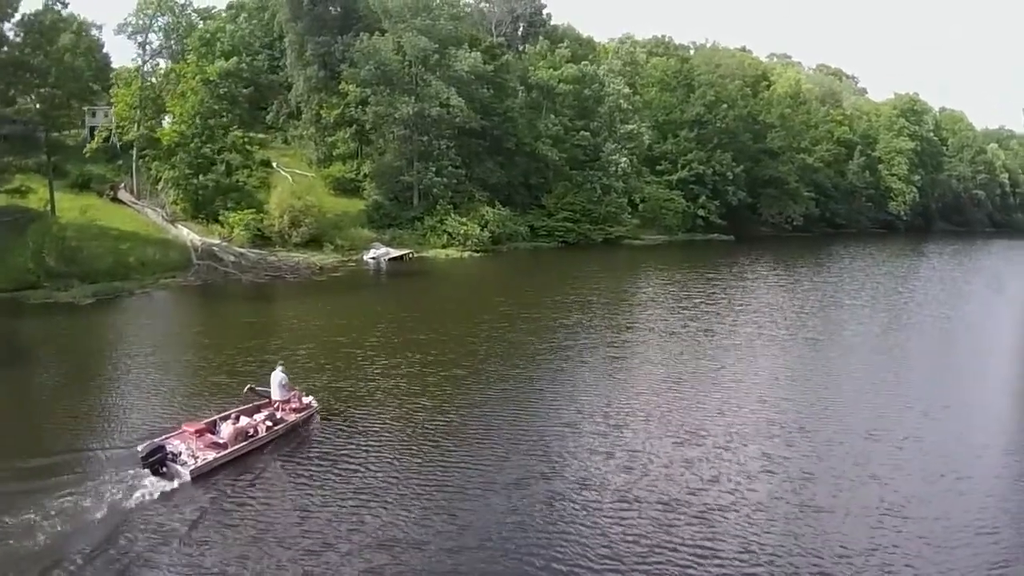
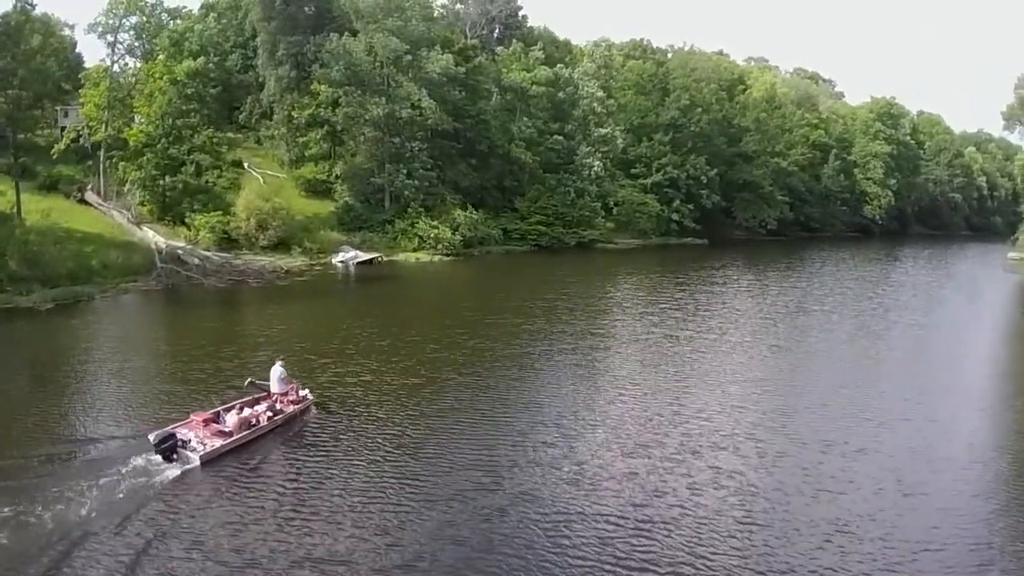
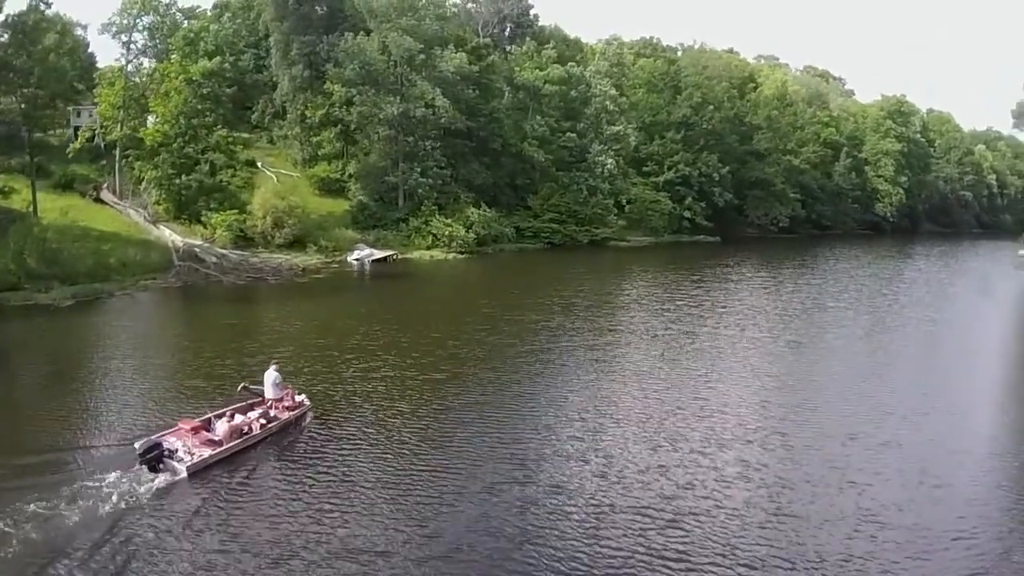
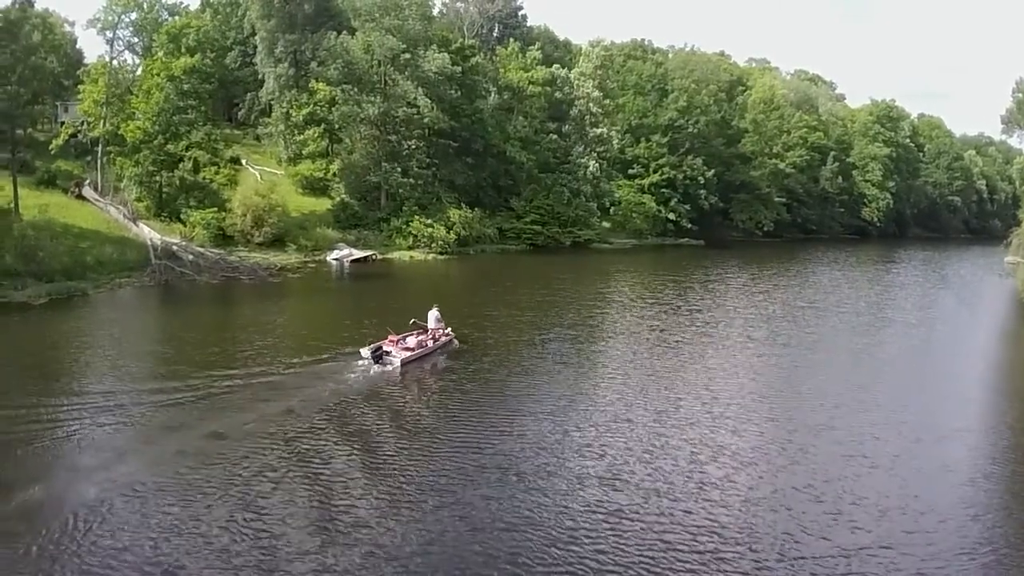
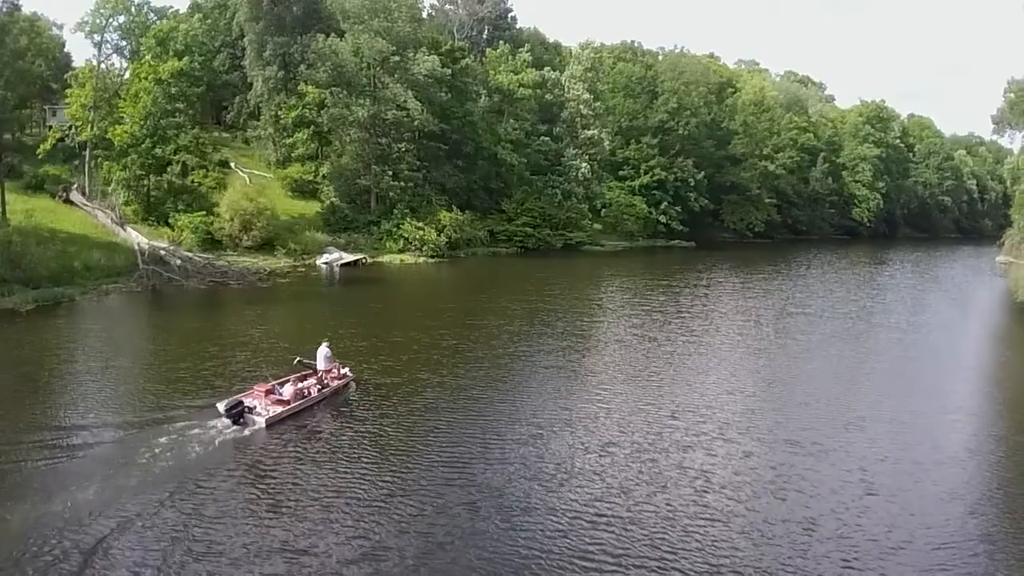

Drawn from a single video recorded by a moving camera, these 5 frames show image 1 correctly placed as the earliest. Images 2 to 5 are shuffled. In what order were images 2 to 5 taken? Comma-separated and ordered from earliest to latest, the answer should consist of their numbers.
3, 2, 5, 4
